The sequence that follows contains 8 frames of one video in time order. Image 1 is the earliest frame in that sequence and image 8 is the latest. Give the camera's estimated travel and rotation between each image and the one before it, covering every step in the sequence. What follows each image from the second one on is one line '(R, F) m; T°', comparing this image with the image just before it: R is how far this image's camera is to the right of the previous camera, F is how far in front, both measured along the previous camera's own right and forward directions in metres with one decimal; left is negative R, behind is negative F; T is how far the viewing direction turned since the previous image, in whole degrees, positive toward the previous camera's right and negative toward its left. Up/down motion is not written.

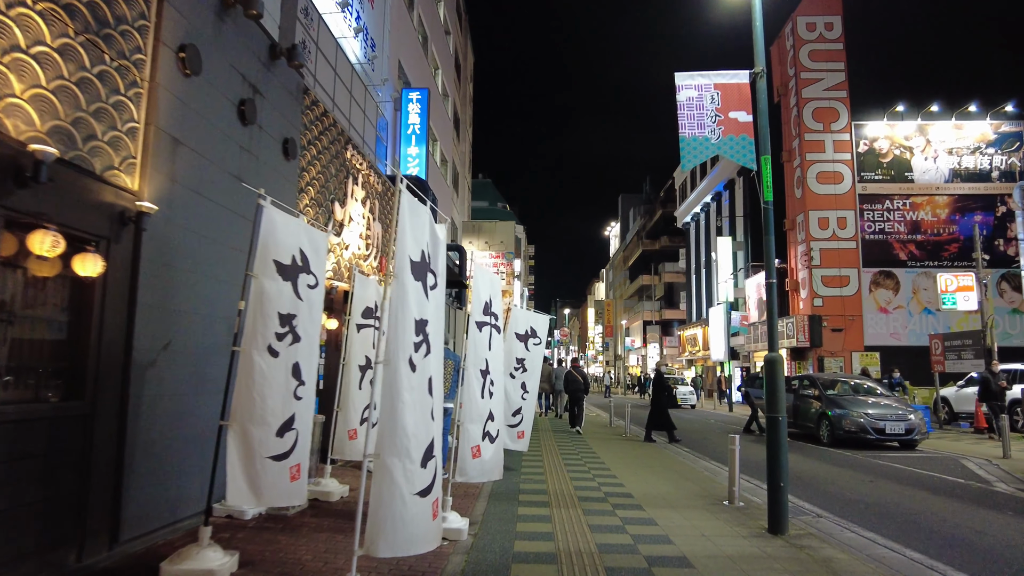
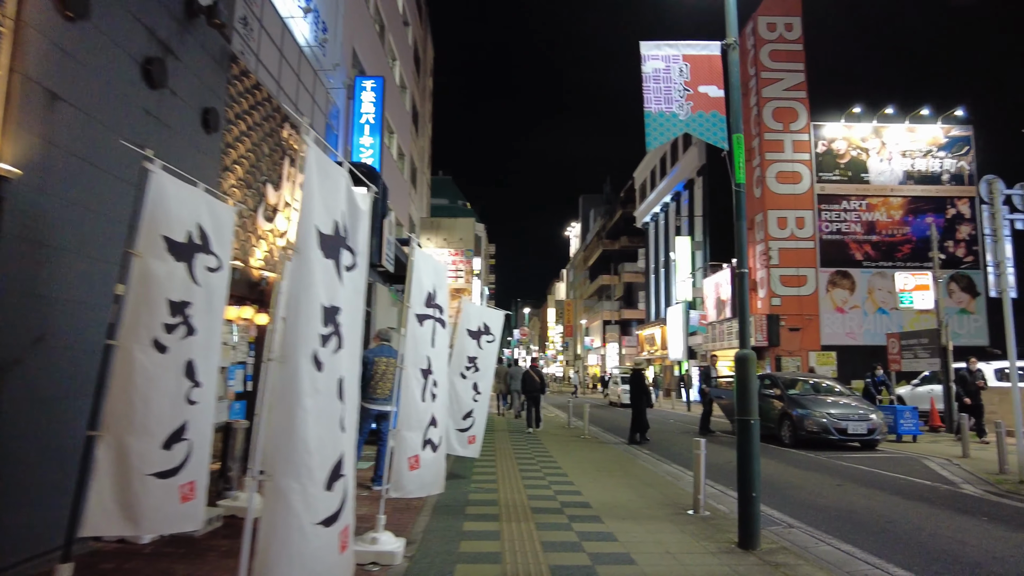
(+0.1, +0.7) m; +3°
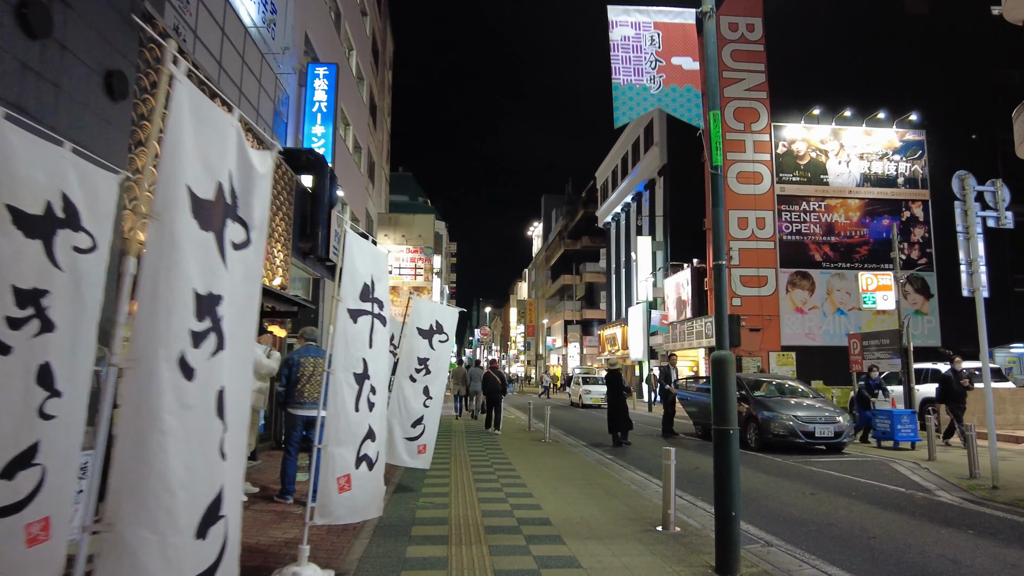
(+0.1, +0.7) m; +3°
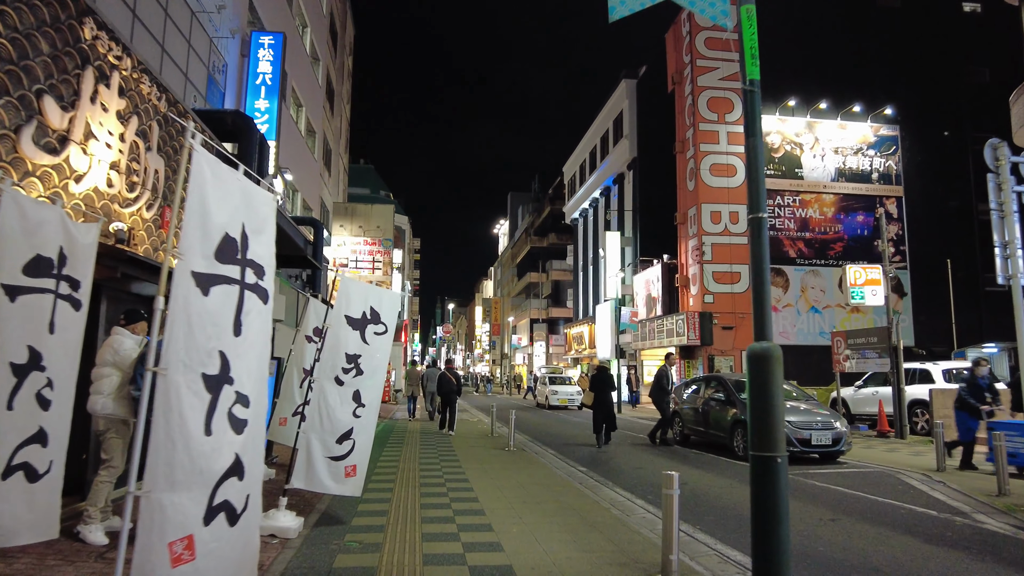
(+0.1, +1.6) m; +3°
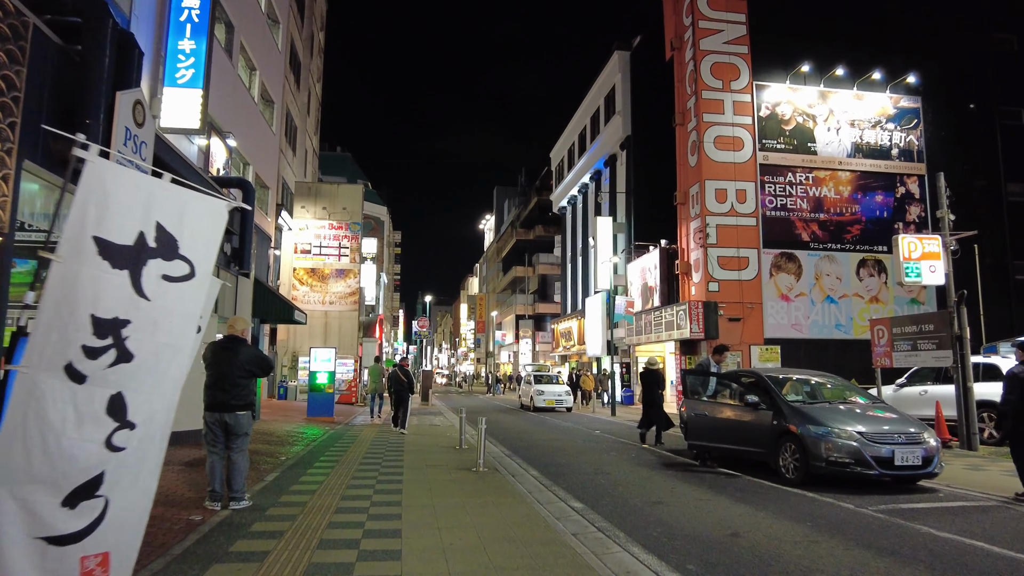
(+0.3, +3.2) m; +1°
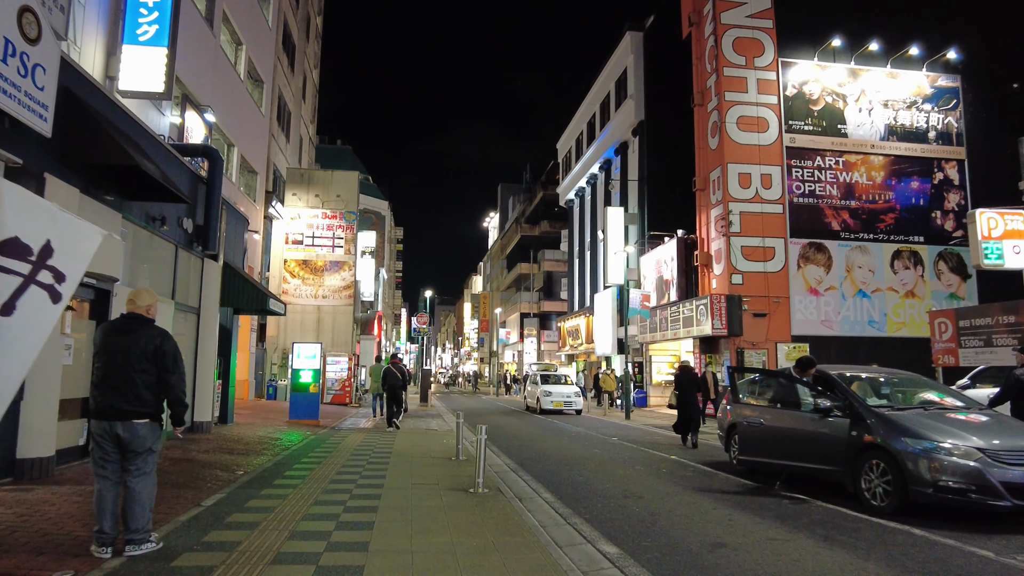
(0.0, +1.9) m; 0°
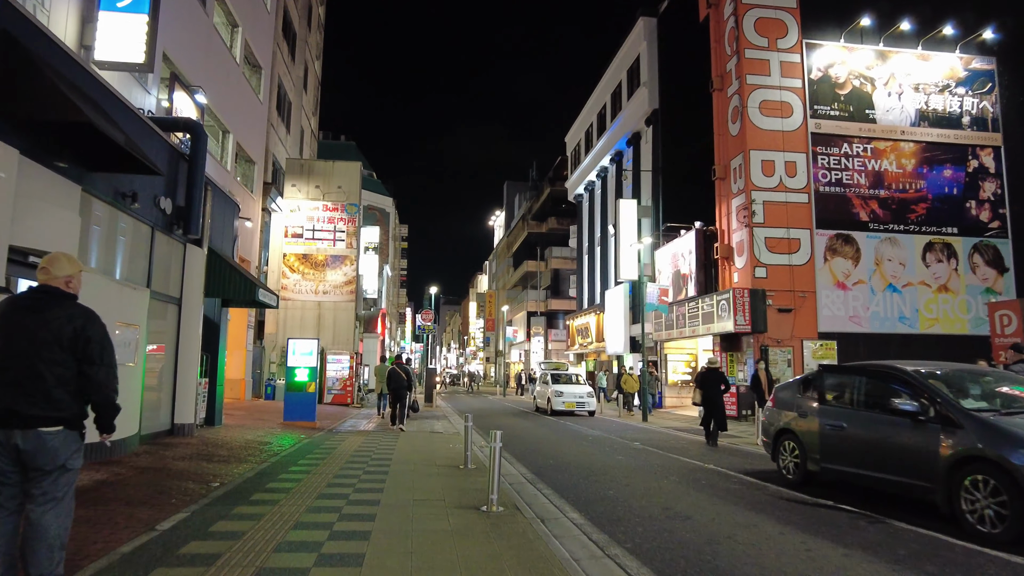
(-0.2, +1.2) m; 0°
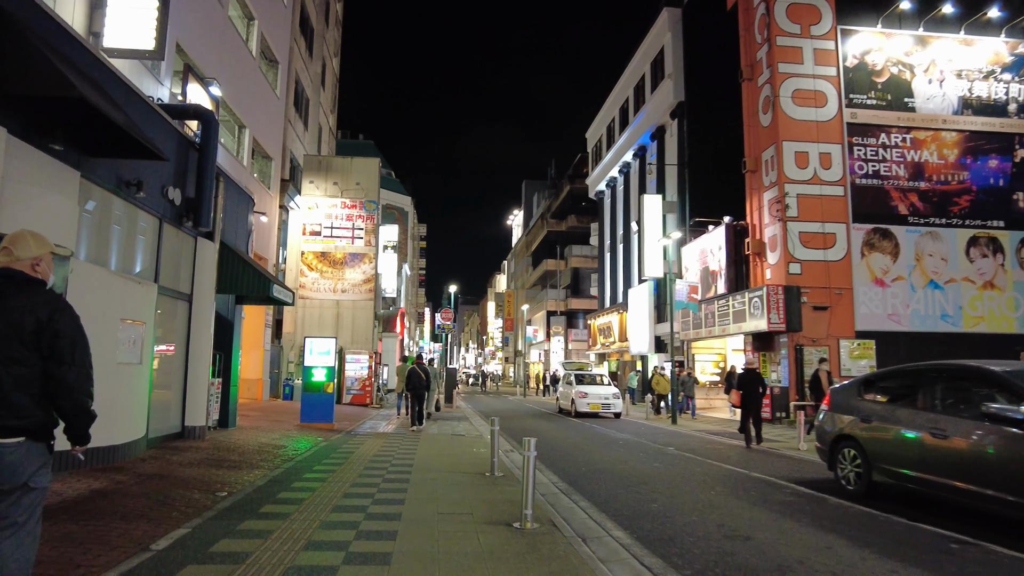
(-0.2, +0.7) m; -2°
